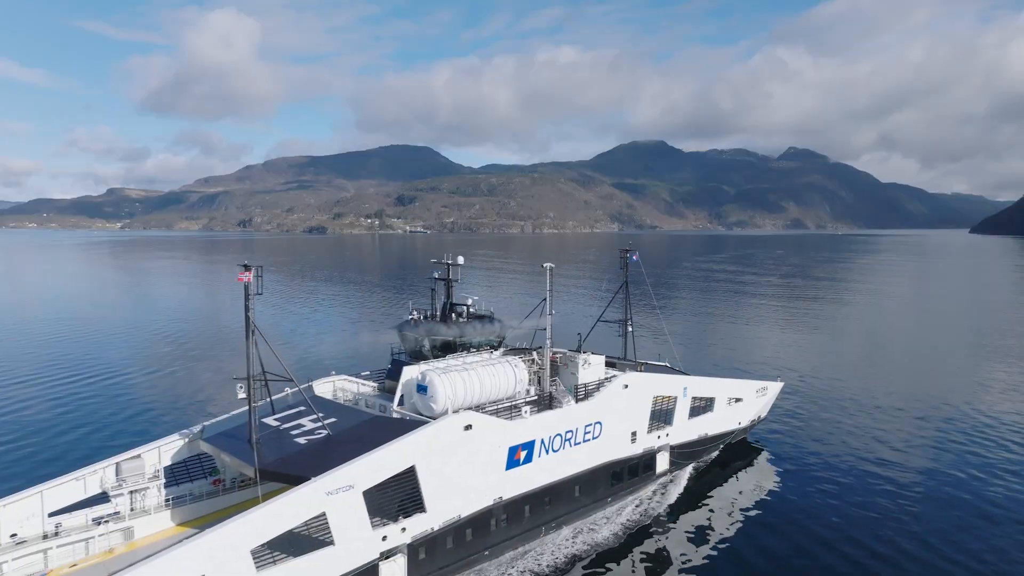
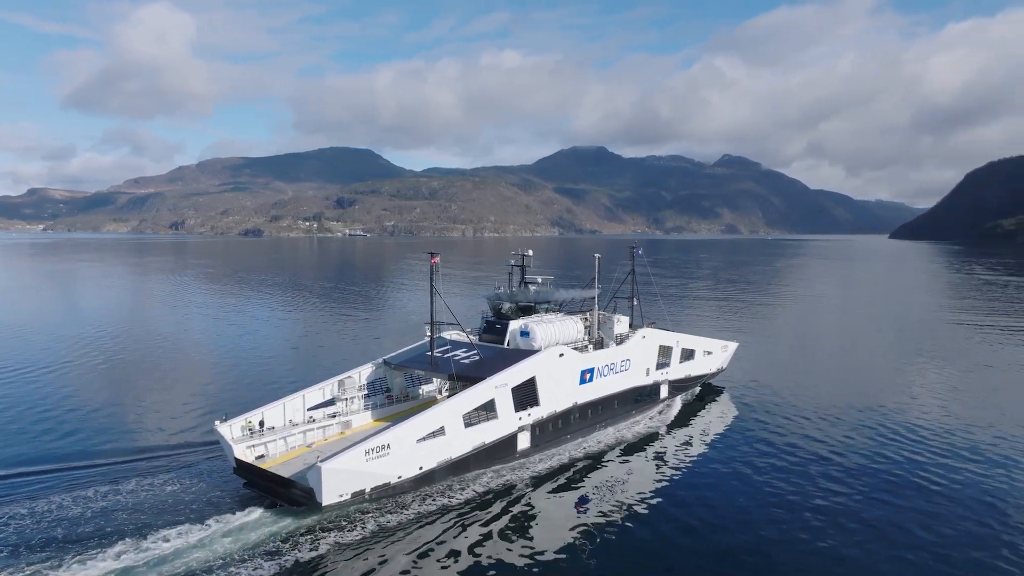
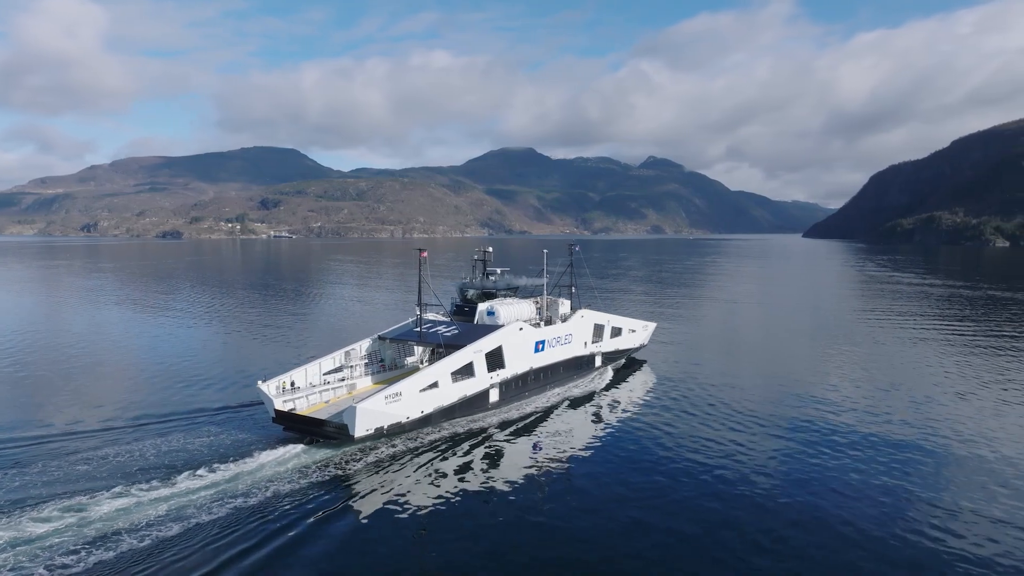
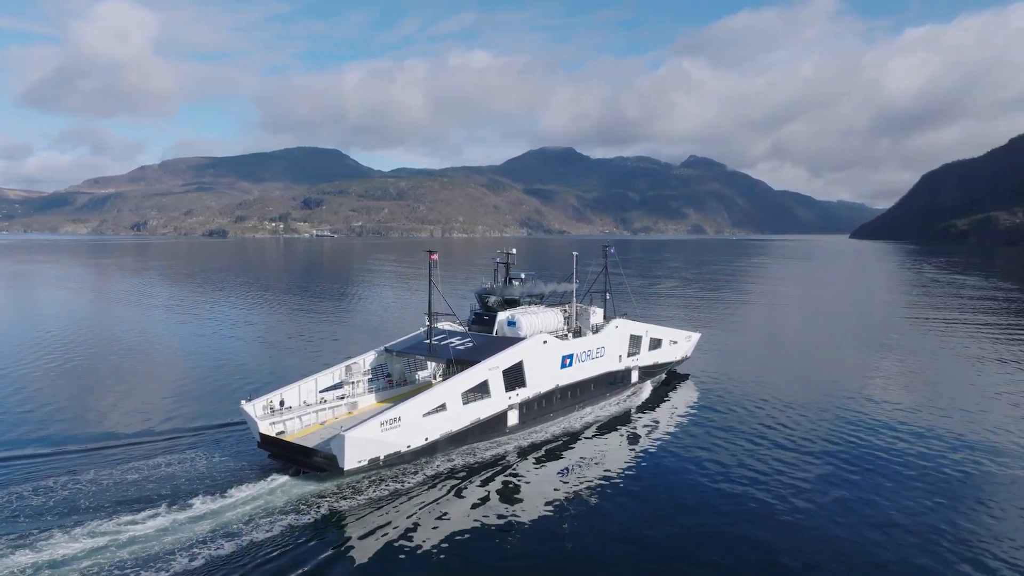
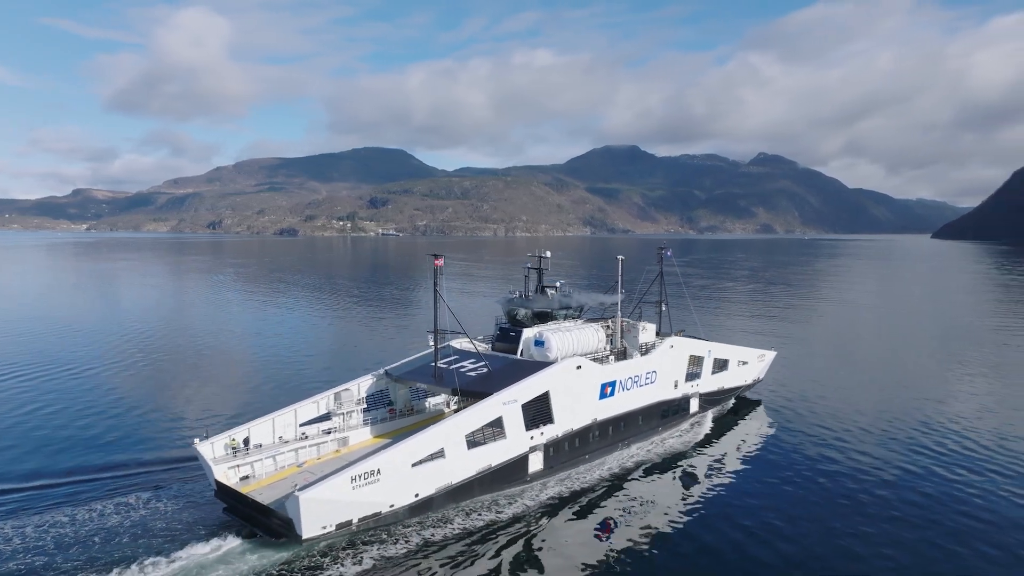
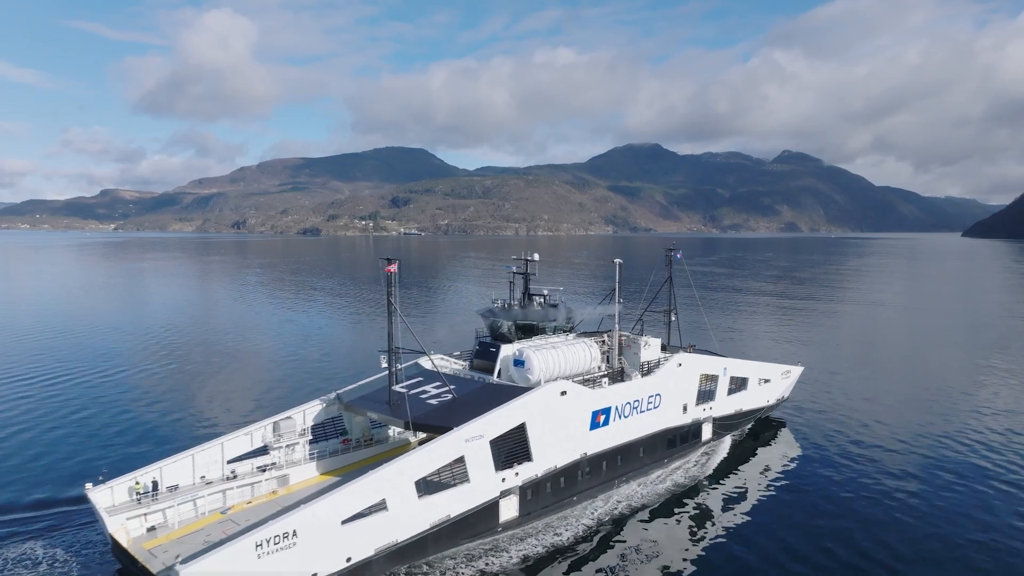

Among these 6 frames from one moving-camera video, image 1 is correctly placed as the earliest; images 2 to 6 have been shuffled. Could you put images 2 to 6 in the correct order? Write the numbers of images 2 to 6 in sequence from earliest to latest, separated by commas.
6, 5, 2, 4, 3
